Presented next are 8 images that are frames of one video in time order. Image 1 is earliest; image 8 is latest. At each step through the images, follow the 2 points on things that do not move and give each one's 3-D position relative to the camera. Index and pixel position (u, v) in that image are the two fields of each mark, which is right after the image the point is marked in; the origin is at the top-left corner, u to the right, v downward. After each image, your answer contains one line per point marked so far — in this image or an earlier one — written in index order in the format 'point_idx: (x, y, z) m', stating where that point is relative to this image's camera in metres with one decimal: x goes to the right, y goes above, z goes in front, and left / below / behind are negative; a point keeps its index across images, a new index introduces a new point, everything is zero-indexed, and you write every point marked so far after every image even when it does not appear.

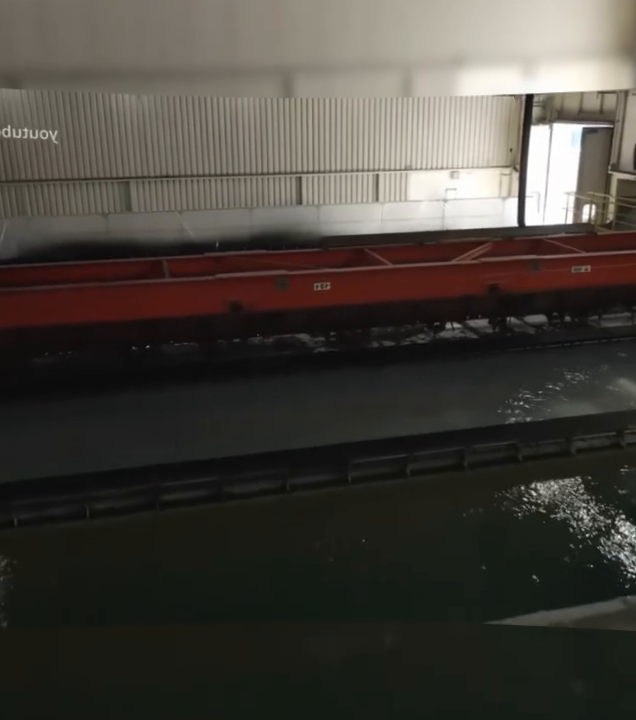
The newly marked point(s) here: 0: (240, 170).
0: (-1.0, +2.5, +9.2) m
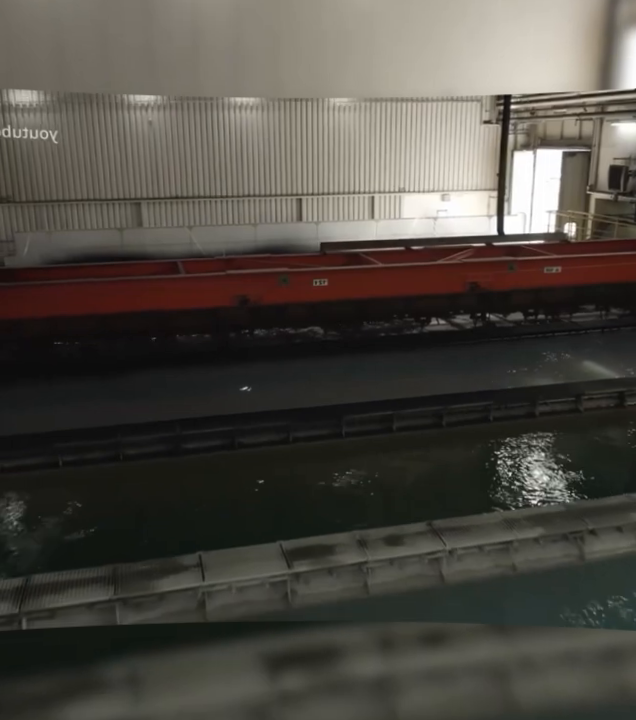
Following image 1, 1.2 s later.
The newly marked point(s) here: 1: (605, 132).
0: (-1.0, +2.4, +9.9) m
1: (+3.8, +3.0, +9.2) m
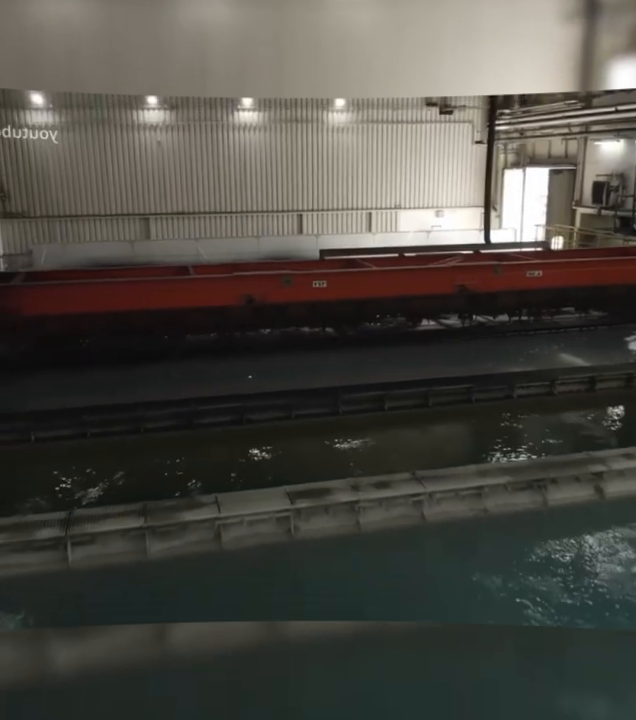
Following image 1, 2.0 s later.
0: (-1.1, +2.3, +10.4) m
1: (+3.8, +2.9, +9.7) m
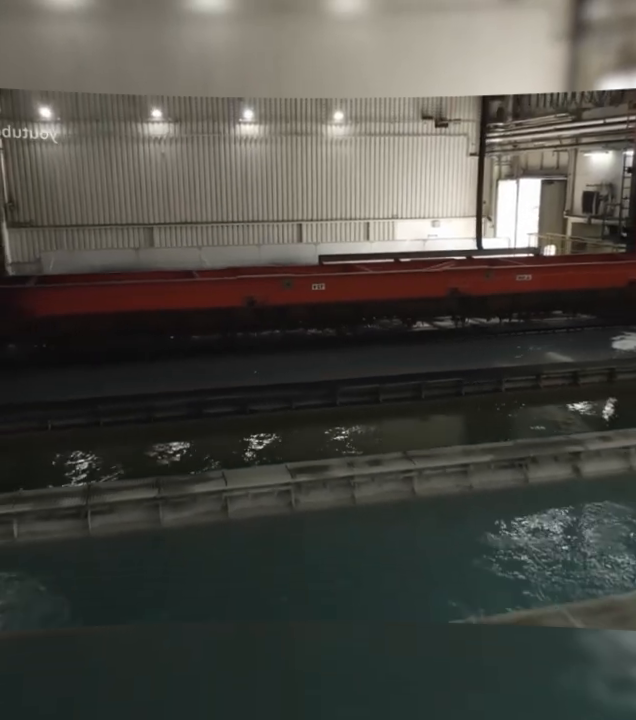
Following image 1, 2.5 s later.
0: (-1.1, +2.2, +10.7) m
1: (+3.7, +2.9, +10.0) m
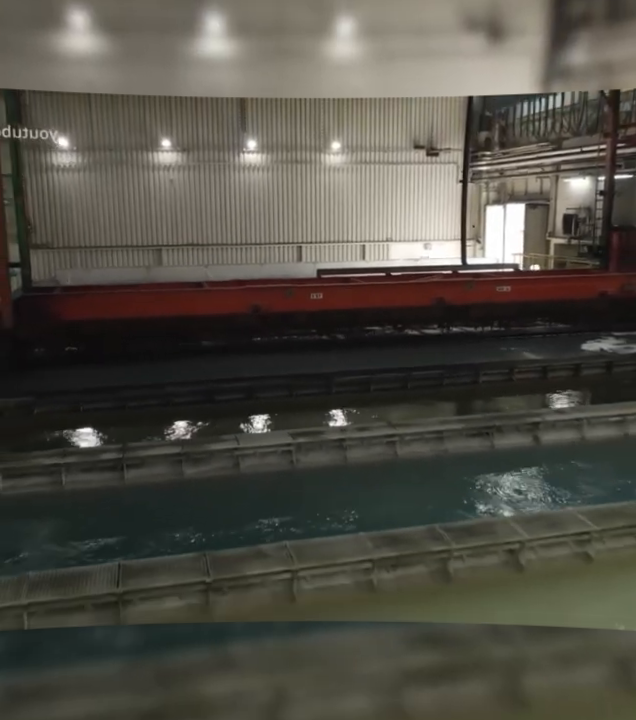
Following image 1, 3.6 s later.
0: (-1.1, +2.0, +11.4) m
1: (+3.7, +2.7, +10.8) m
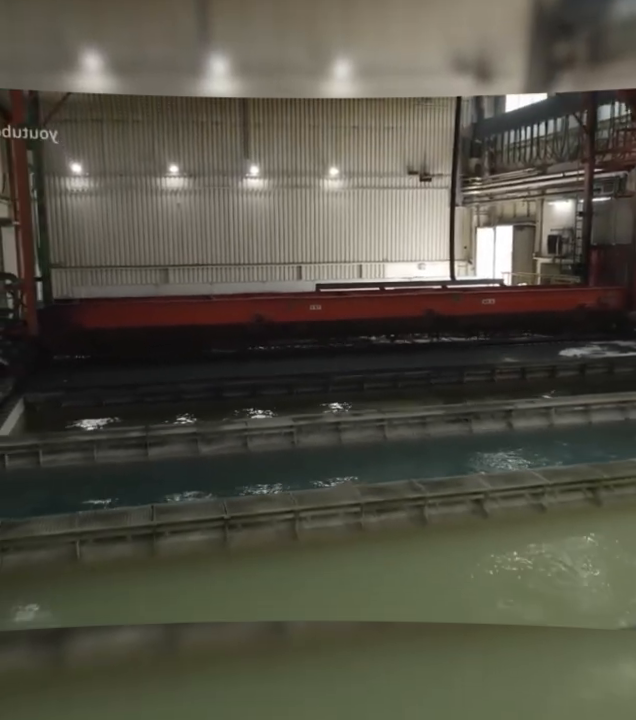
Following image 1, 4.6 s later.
0: (-1.1, +1.7, +12.0) m
1: (+3.7, +2.5, +11.4) m
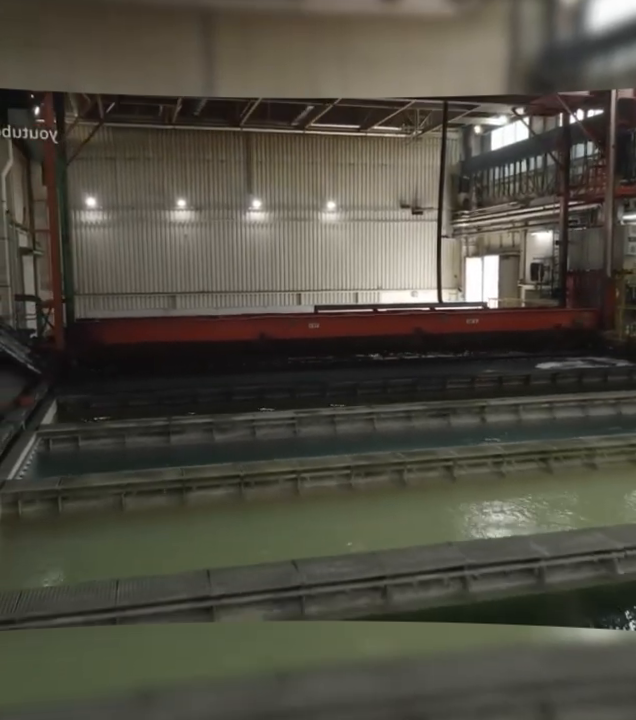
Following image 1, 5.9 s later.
0: (-1.1, +1.4, +12.8) m
1: (+3.7, +2.1, +12.3) m
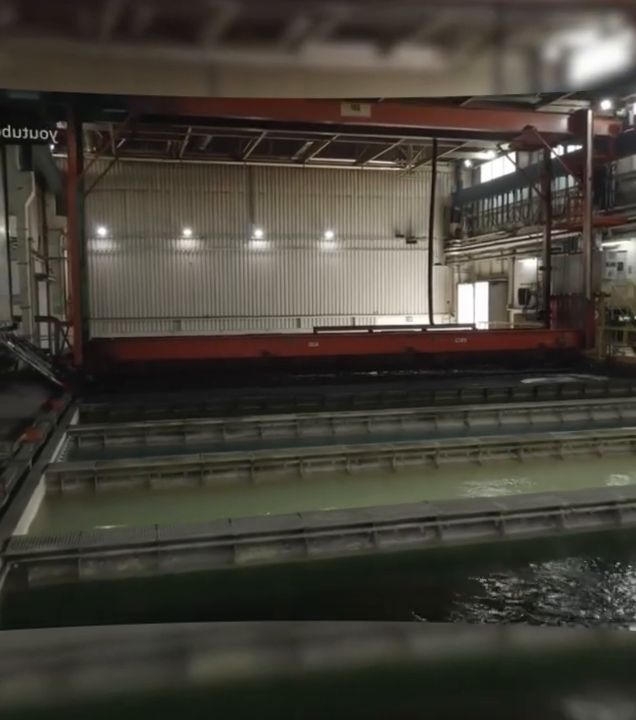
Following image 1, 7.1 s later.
0: (-1.2, +1.0, +13.5) m
1: (+3.6, +1.7, +12.9) m
